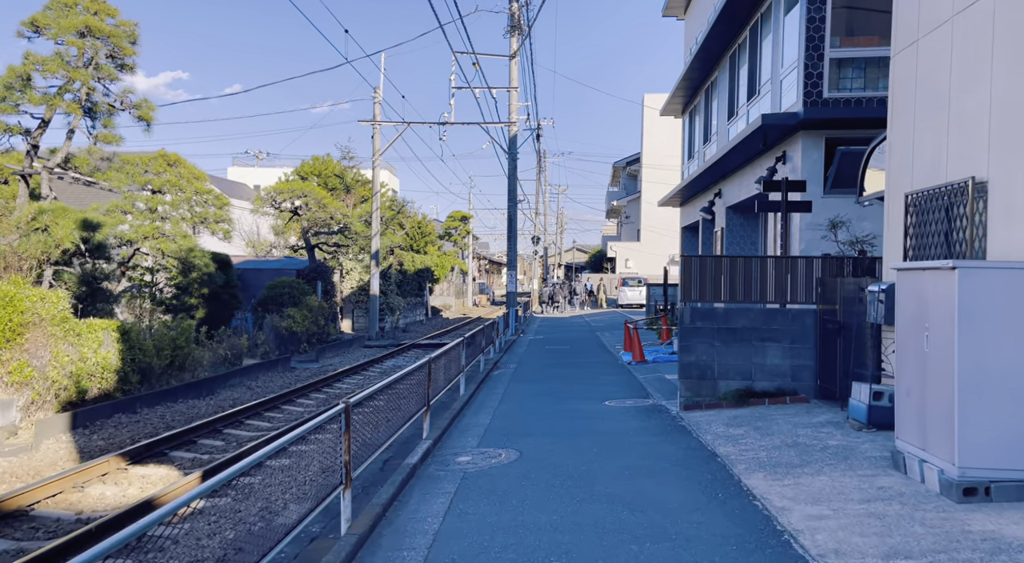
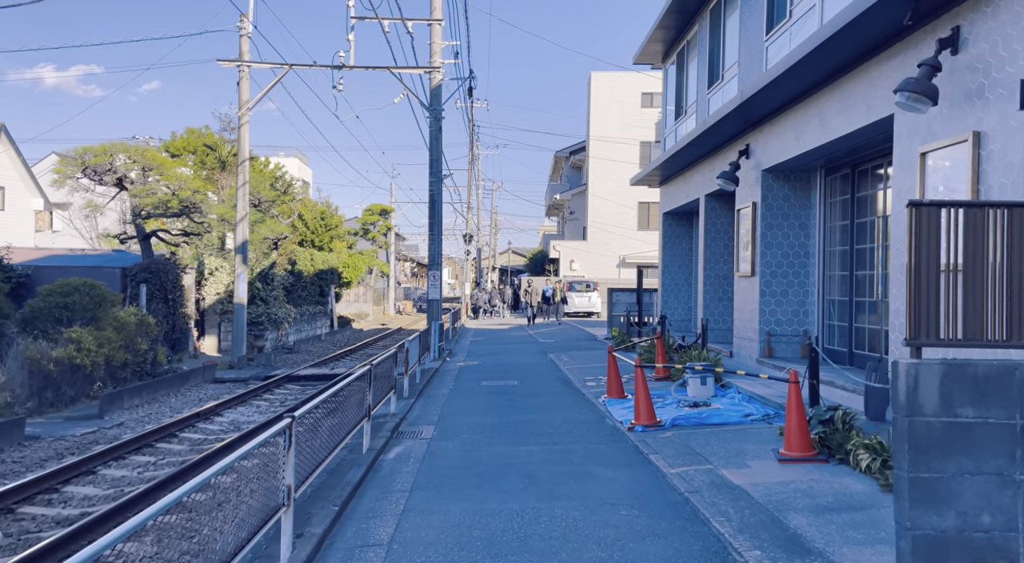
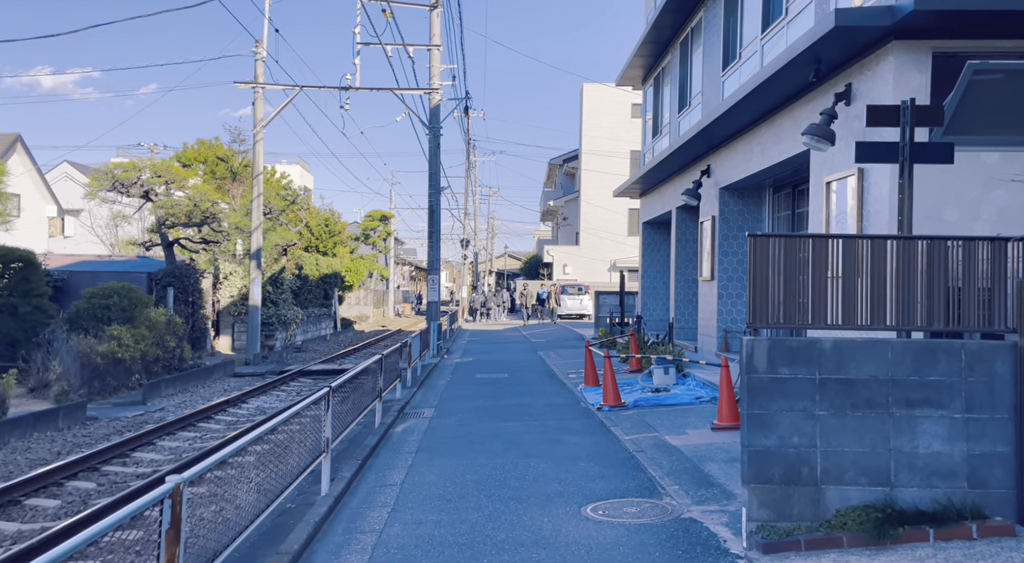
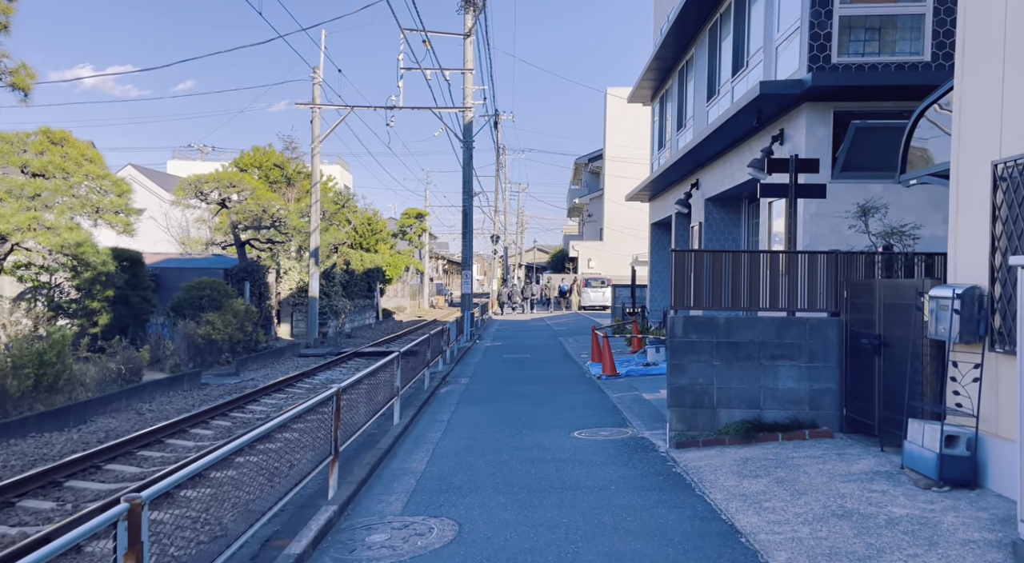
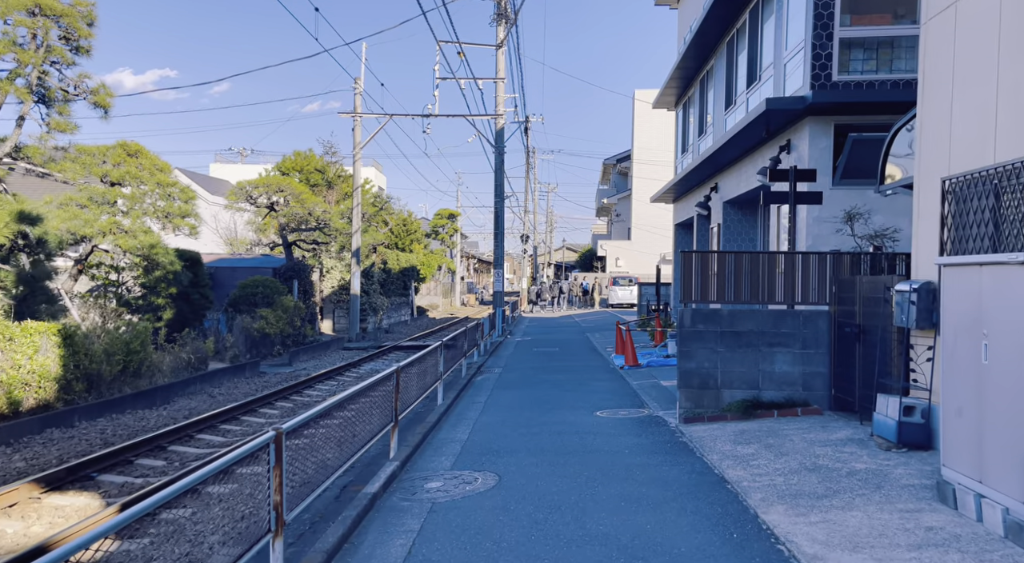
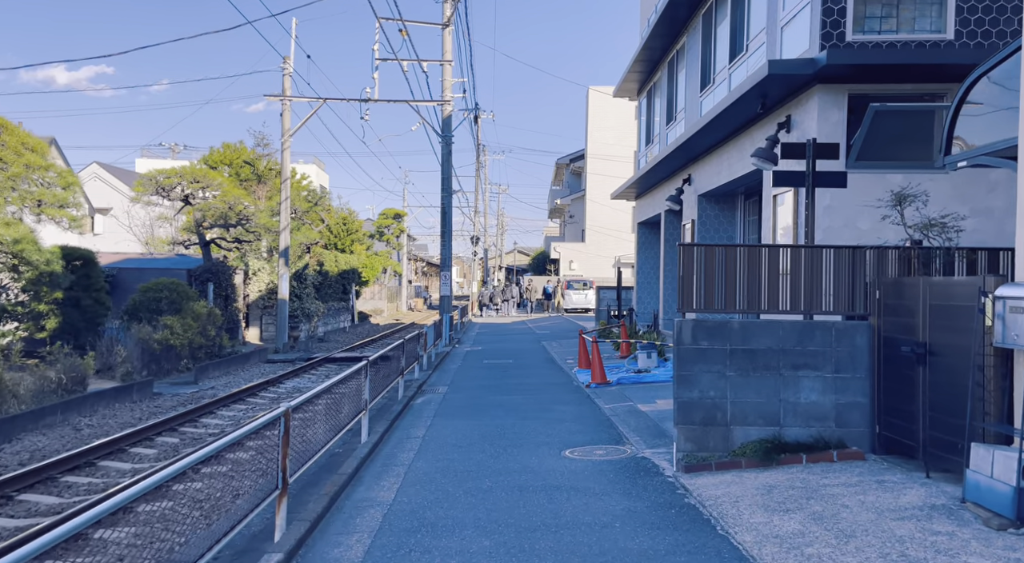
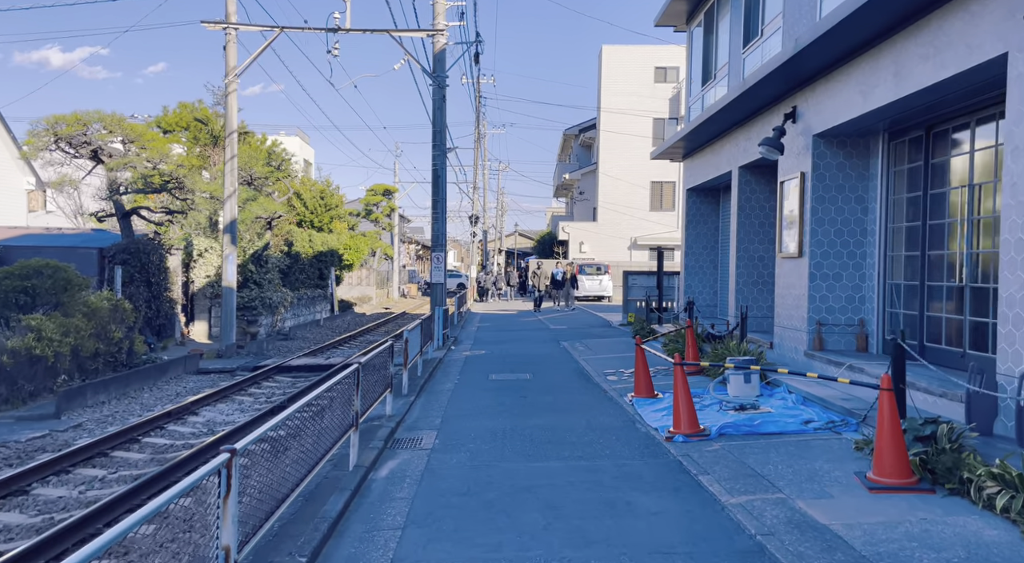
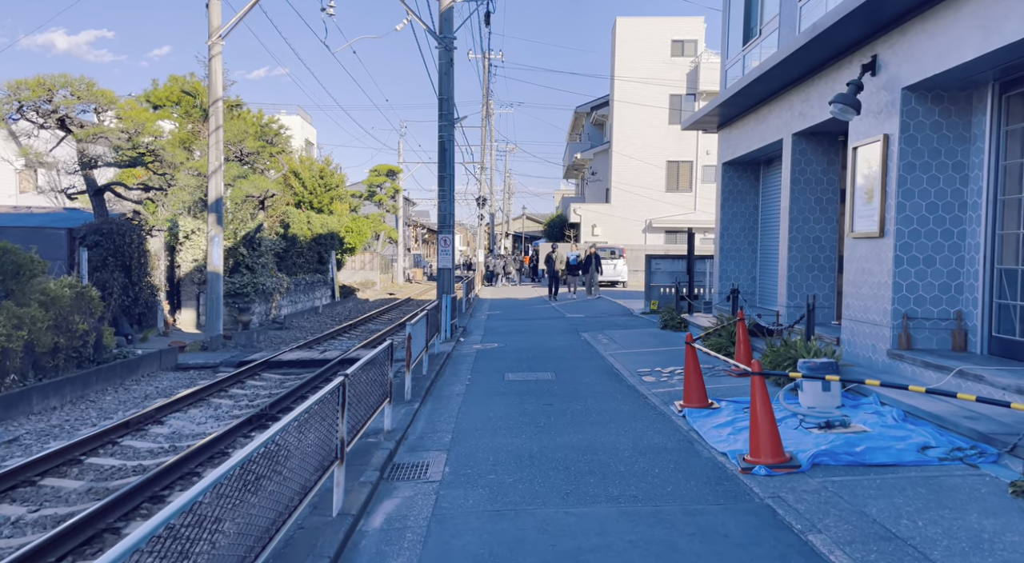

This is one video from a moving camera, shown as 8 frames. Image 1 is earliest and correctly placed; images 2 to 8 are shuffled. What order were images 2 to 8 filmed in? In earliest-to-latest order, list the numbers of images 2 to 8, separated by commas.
5, 4, 6, 3, 2, 7, 8
